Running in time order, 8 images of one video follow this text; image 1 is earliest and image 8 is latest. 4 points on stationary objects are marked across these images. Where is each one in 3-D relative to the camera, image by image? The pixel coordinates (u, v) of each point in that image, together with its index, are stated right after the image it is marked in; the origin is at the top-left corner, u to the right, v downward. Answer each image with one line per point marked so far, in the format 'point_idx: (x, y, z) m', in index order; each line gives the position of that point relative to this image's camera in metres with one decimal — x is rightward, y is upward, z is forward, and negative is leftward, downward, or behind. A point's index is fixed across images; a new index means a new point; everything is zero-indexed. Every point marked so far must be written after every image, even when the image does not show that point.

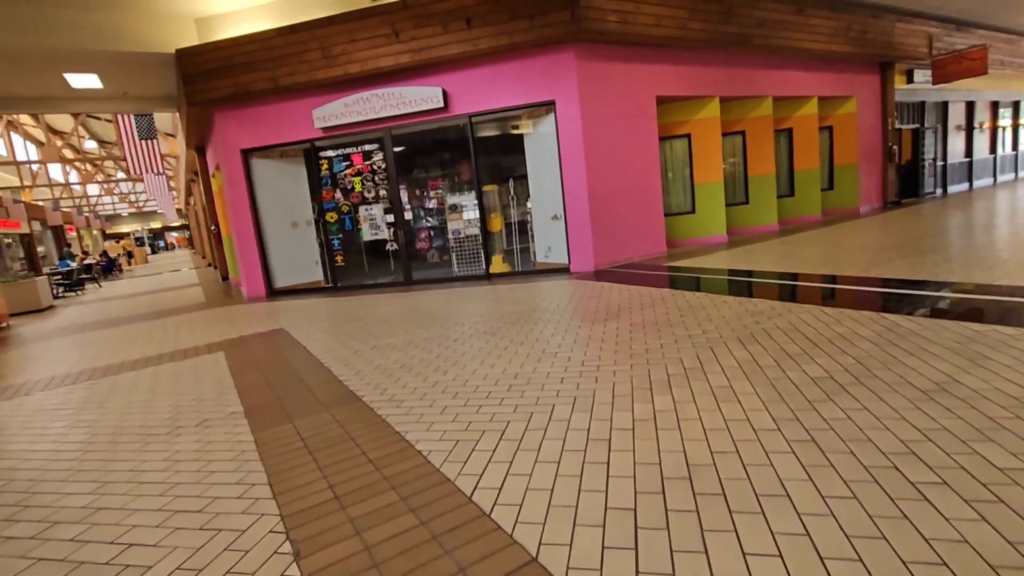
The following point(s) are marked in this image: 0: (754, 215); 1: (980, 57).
0: (+5.3, +1.6, +11.3) m
1: (+11.3, +5.6, +12.5) m
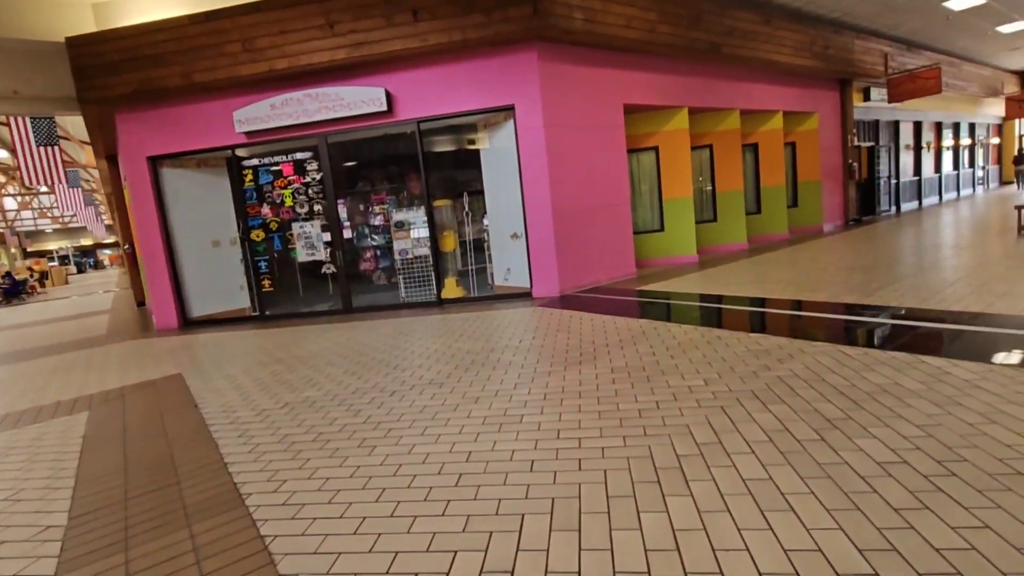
0: (+4.4, +1.2, +10.8) m
1: (+10.2, +5.1, +12.6) m
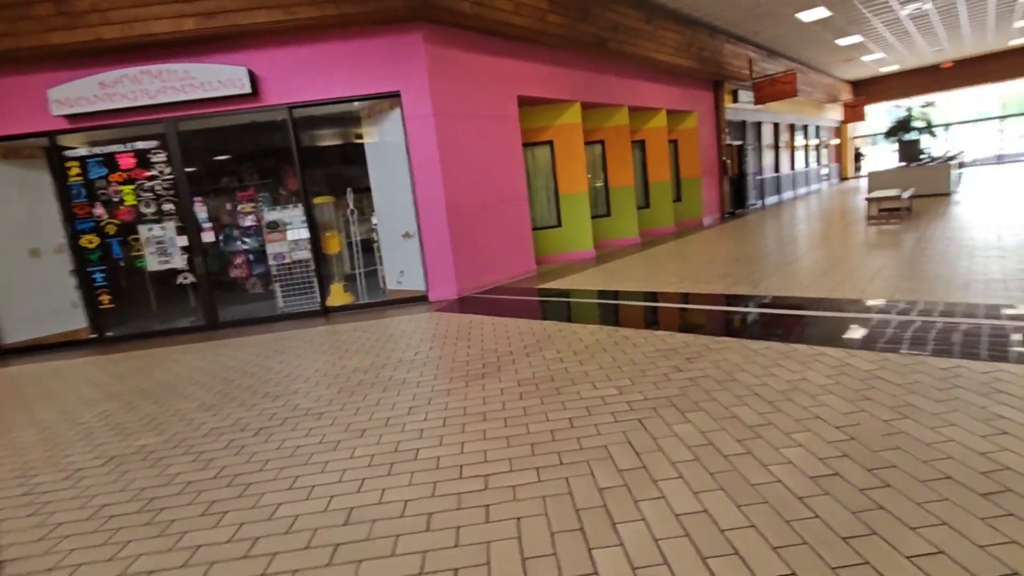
0: (+2.2, +1.3, +11.0) m
1: (+7.4, +5.5, +13.8) m
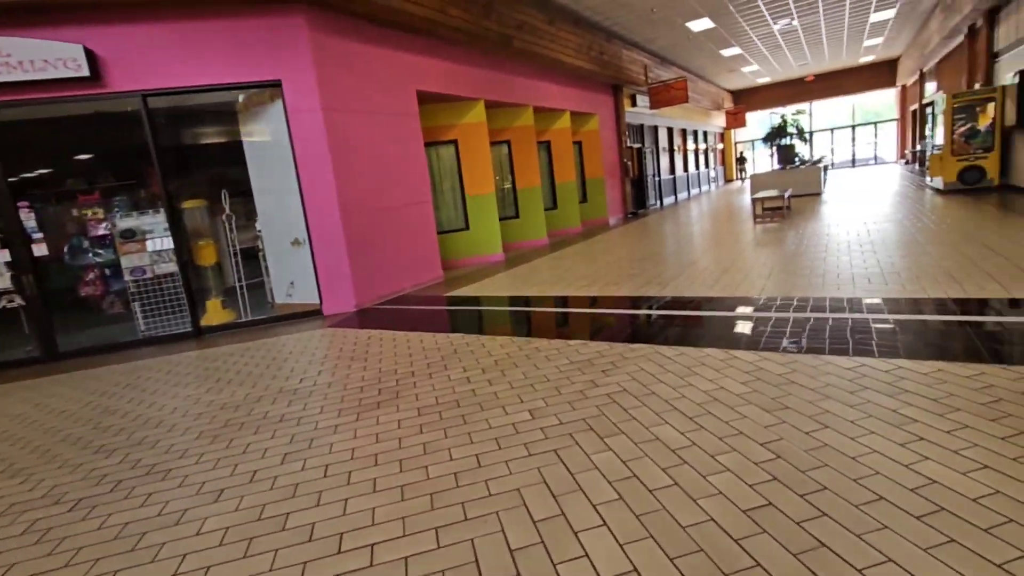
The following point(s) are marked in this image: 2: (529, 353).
0: (+0.3, +1.2, +10.8) m
1: (+4.8, +5.6, +14.4) m
2: (+0.1, -0.5, +3.9) m
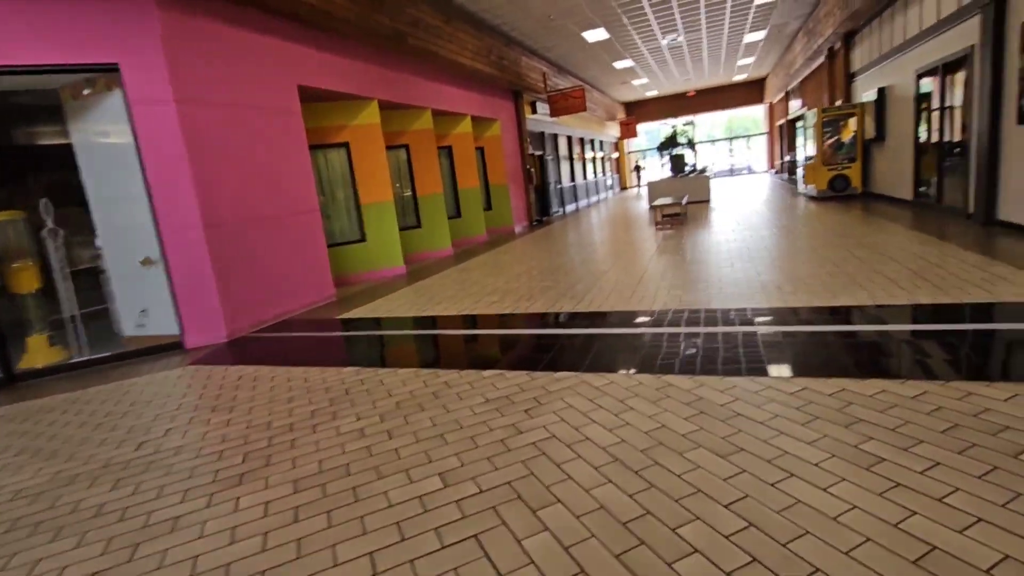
0: (-1.7, +1.0, +10.1) m
1: (+1.9, +5.4, +14.6) m
2: (-0.5, -0.6, +3.3) m
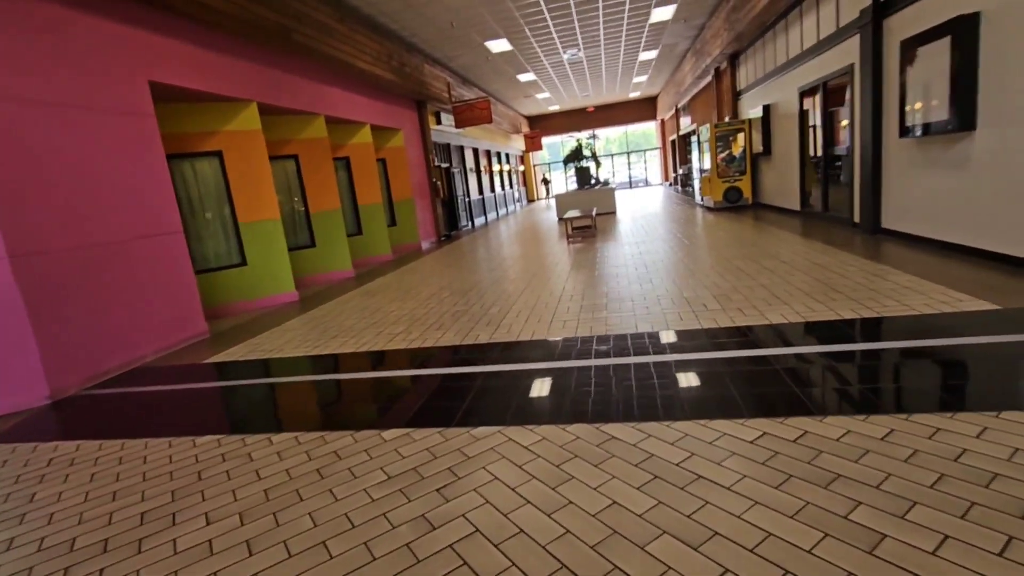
0: (-3.3, +0.5, +9.1) m
1: (-0.7, +5.0, +14.2) m
2: (-0.9, -0.9, +2.5) m
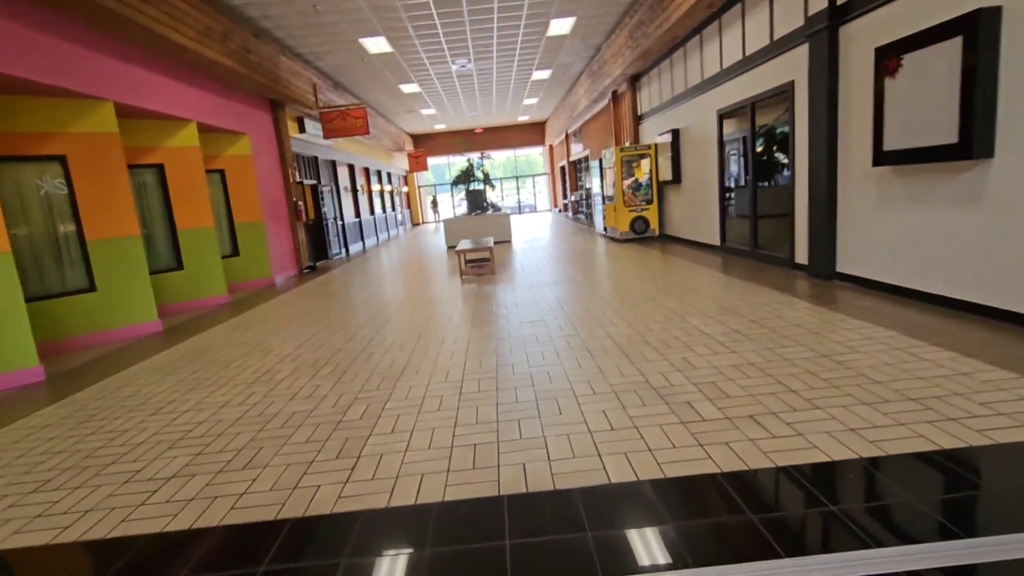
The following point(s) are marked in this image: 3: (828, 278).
0: (-4.9, -0.2, +6.4) m
1: (-3.5, +4.0, +12.1) m
2: (-1.1, -1.3, +0.4) m
3: (+3.4, +0.1, +5.6) m
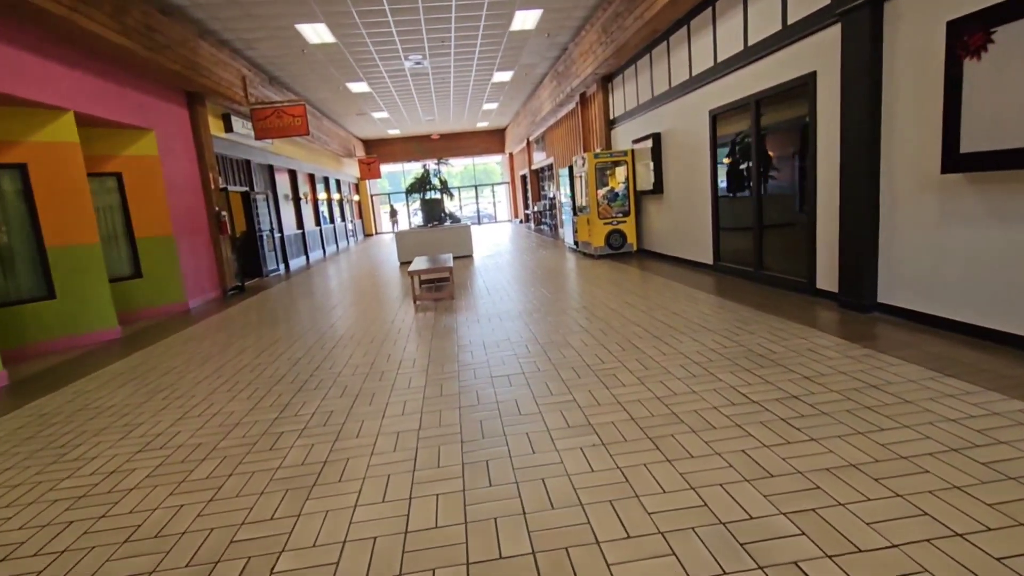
0: (-5.2, -0.6, +4.7) m
1: (-4.4, +3.6, +10.6) m
2: (-0.9, -1.6, -1.0) m
3: (+3.1, -0.2, +4.6) m
